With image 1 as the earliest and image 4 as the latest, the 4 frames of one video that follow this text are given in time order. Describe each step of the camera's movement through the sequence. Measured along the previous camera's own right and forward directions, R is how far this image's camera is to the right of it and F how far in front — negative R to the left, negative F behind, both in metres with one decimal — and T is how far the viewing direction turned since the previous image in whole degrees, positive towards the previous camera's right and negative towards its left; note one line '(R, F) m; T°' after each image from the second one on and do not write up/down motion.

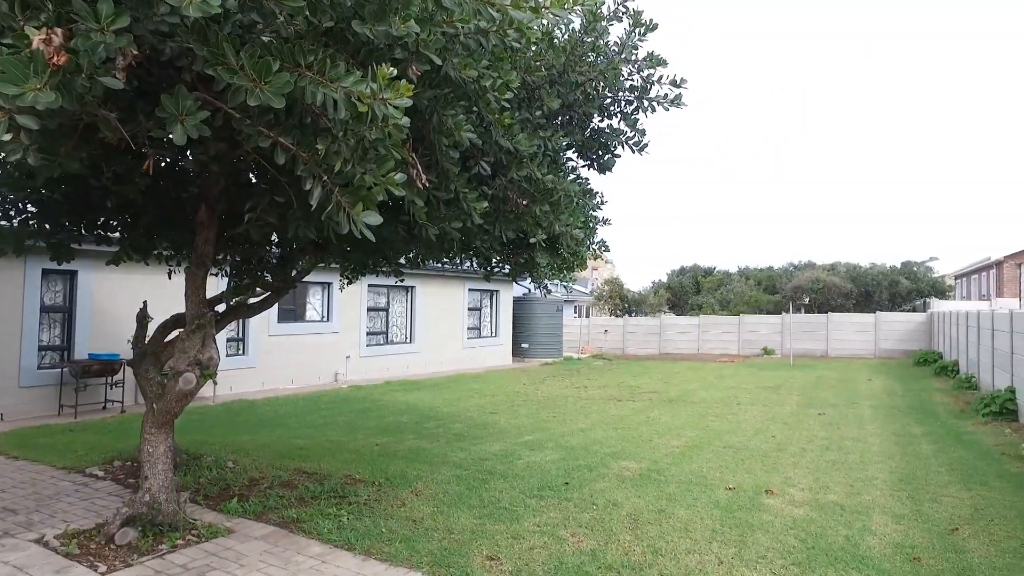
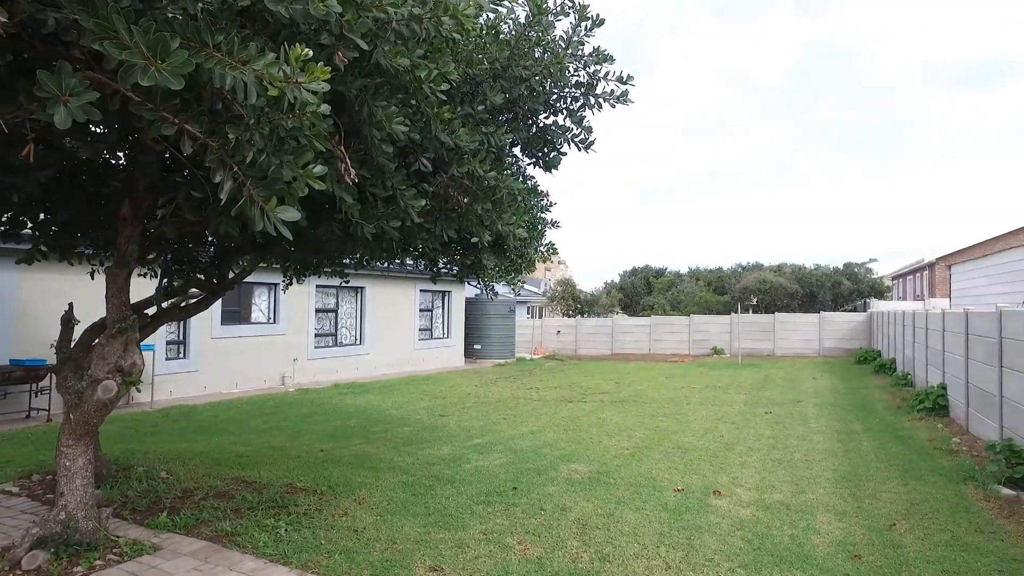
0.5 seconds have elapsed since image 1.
(+0.1, +0.1) m; +4°
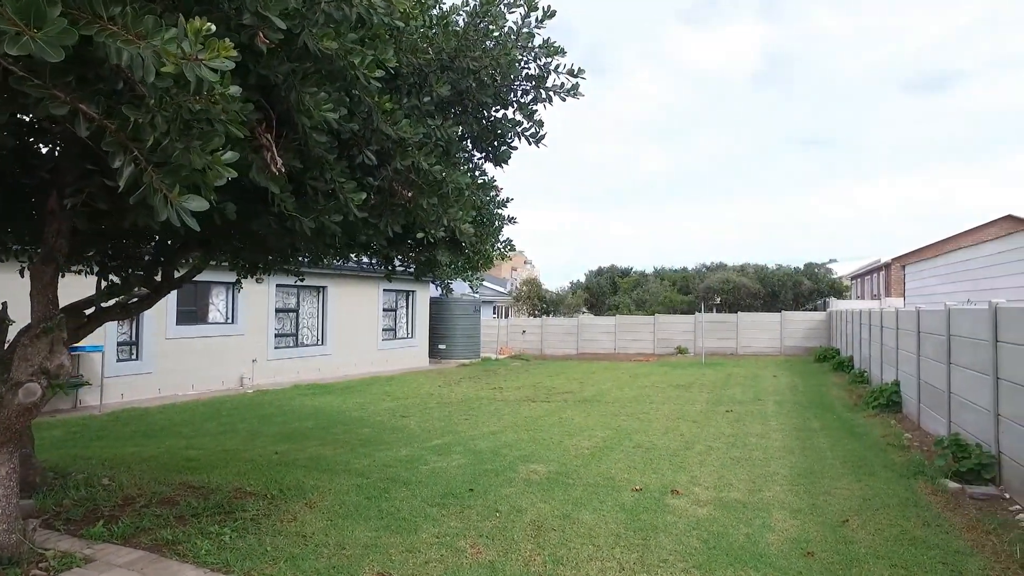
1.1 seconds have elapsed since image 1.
(+0.1, +0.1) m; +3°
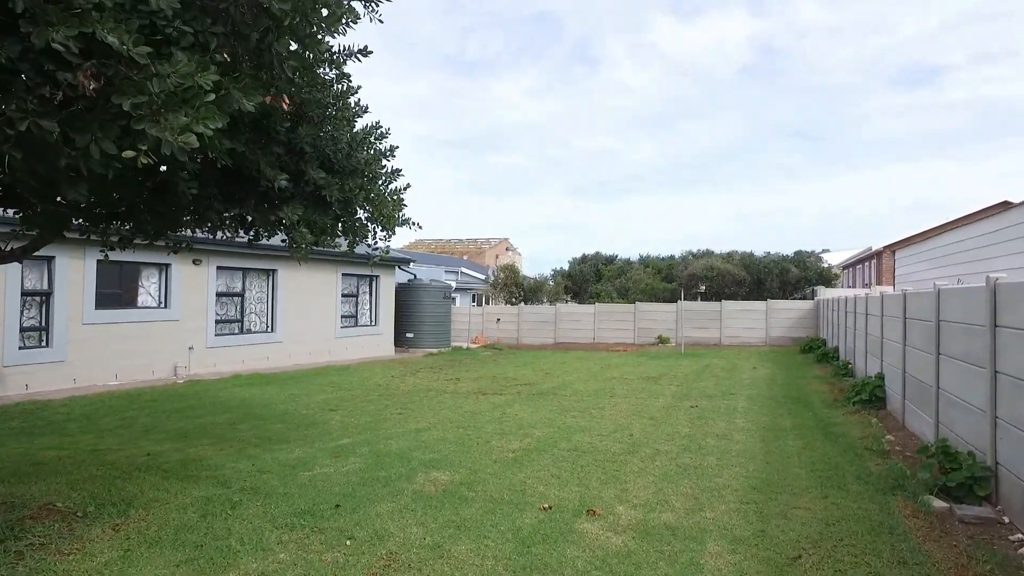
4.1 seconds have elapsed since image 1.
(+0.8, +1.1) m; 0°
